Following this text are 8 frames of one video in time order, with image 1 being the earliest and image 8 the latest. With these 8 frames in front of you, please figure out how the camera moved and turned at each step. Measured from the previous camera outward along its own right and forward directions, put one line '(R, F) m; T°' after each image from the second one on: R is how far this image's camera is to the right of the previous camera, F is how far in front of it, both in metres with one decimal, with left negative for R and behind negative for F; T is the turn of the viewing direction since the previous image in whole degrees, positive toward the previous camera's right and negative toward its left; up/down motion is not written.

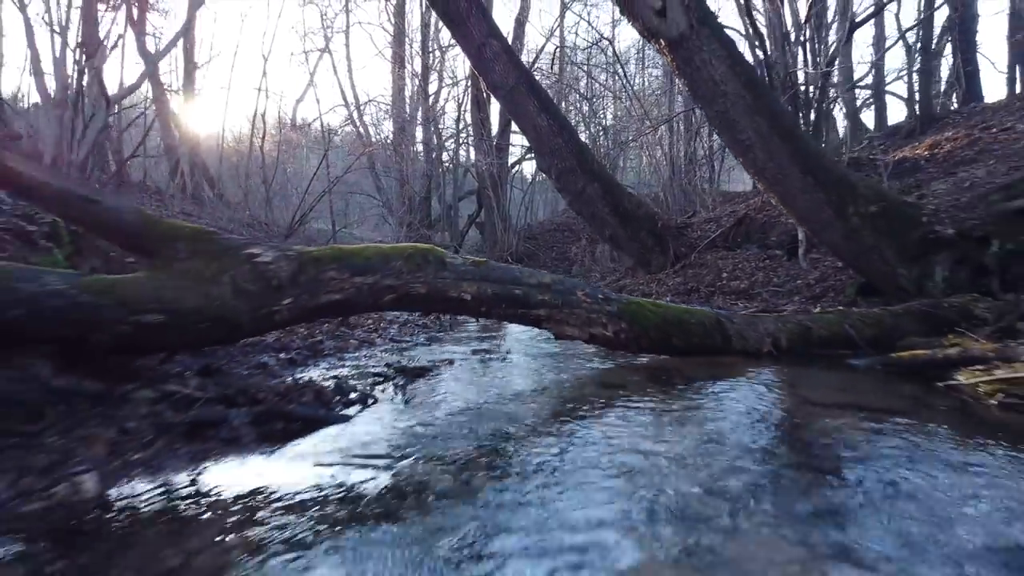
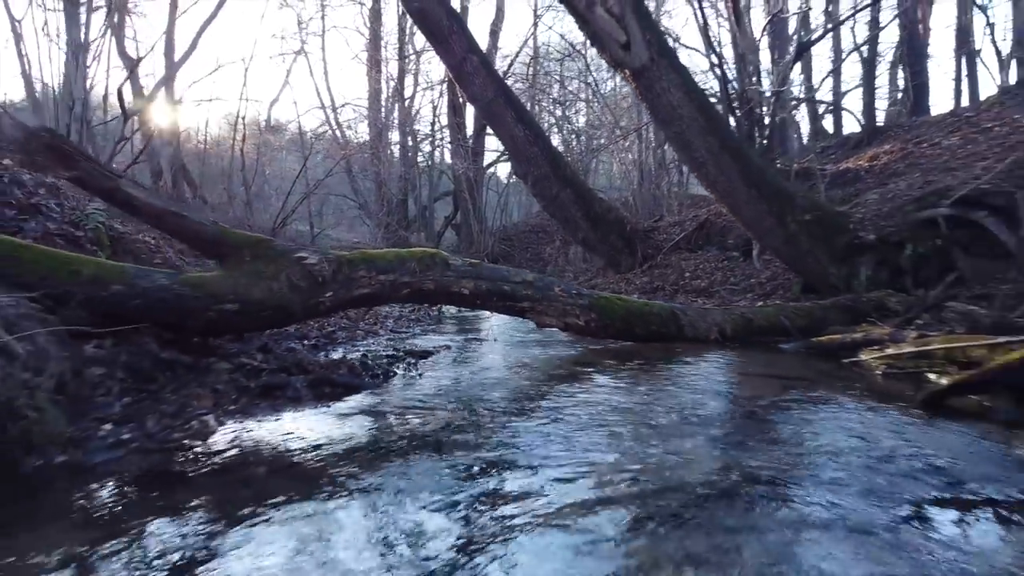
(-0.2, -1.3) m; +2°
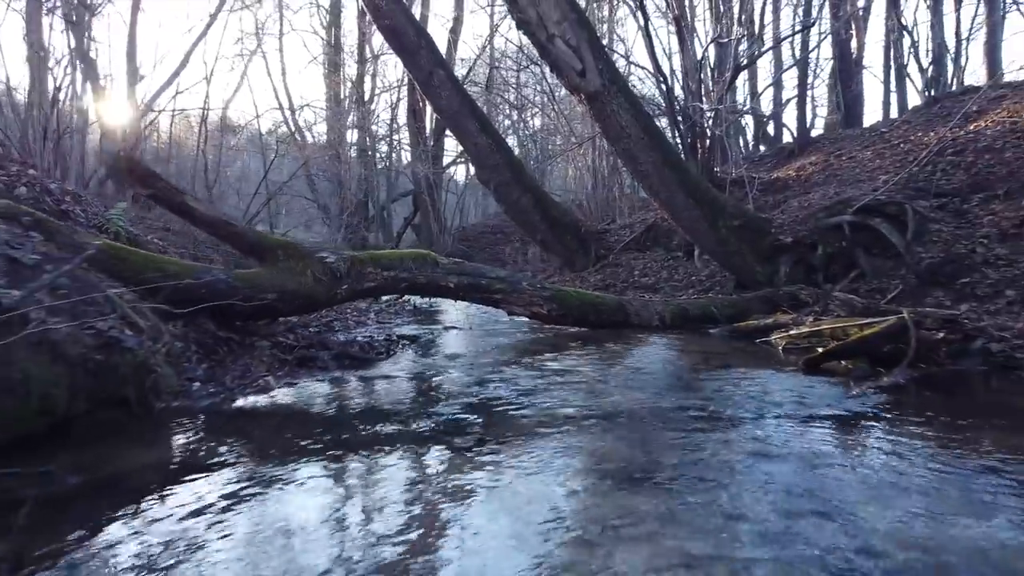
(-0.2, -1.6) m; +3°
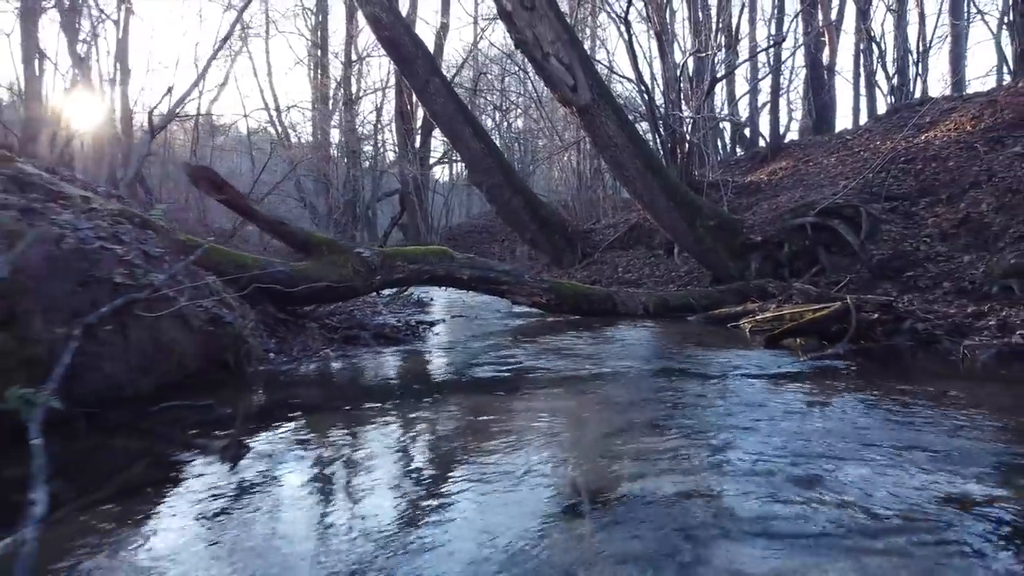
(-0.3, -1.3) m; +1°
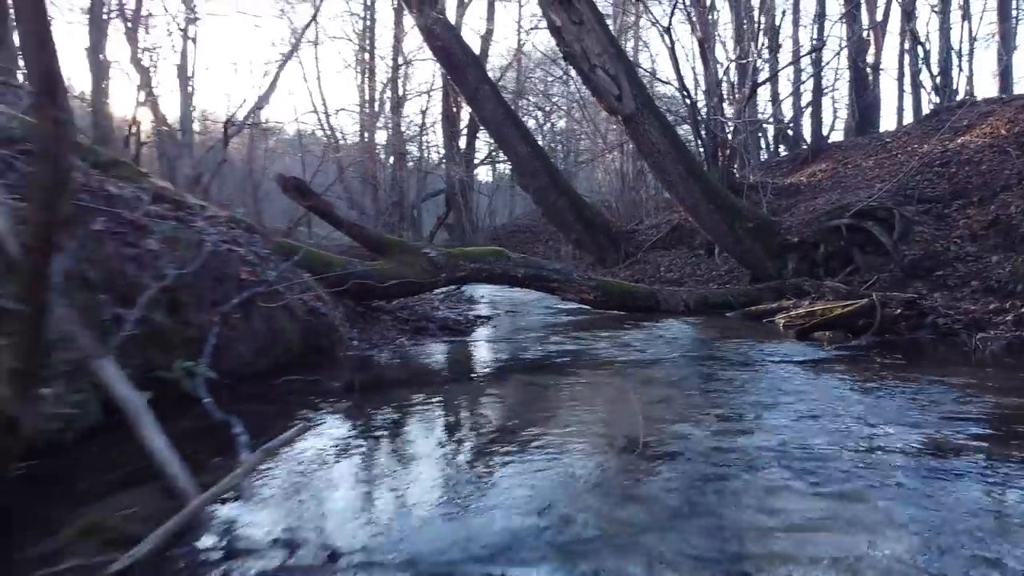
(-0.1, -0.9) m; -3°
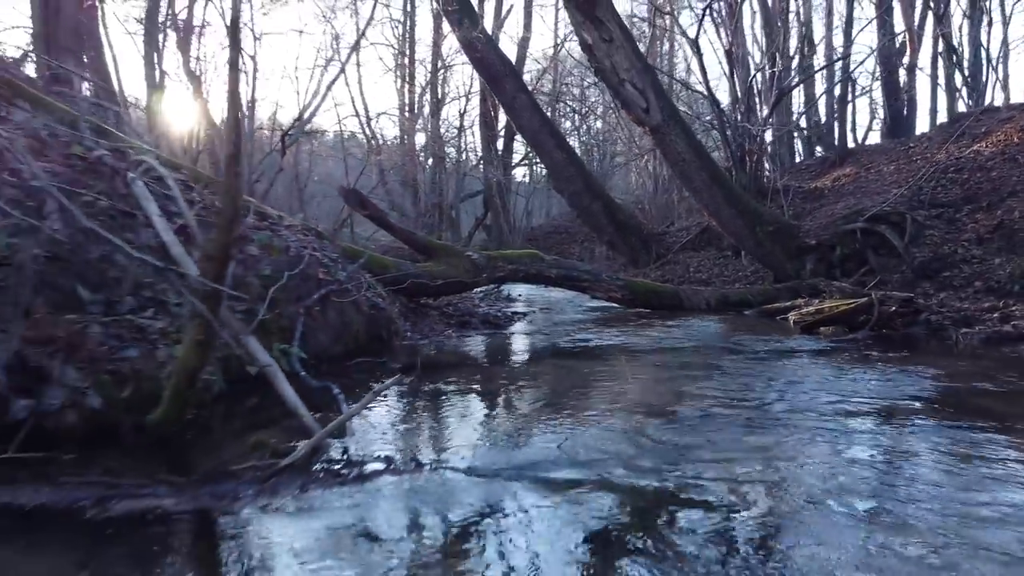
(0.0, -1.2) m; -3°
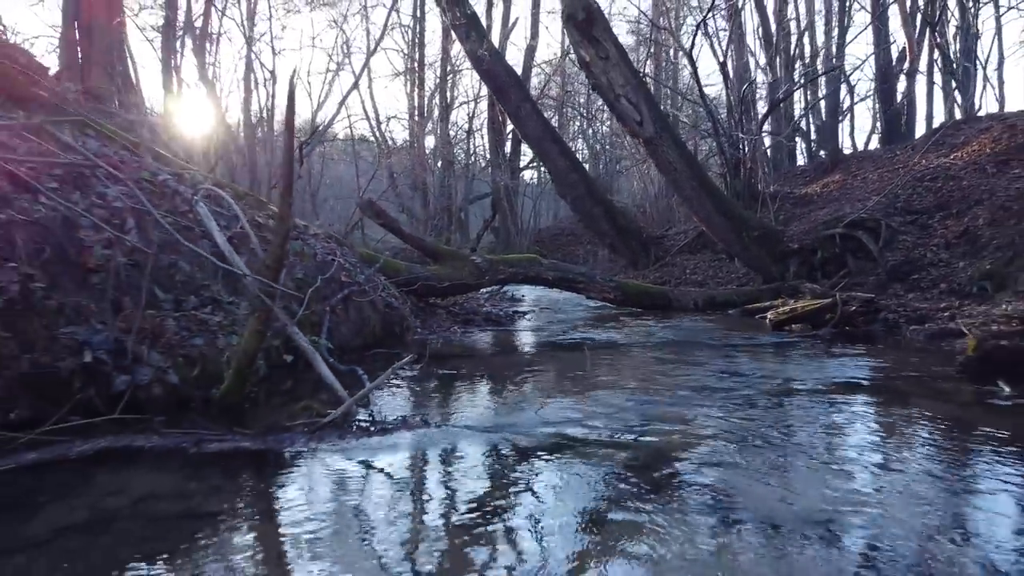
(+0.1, -1.1) m; -1°
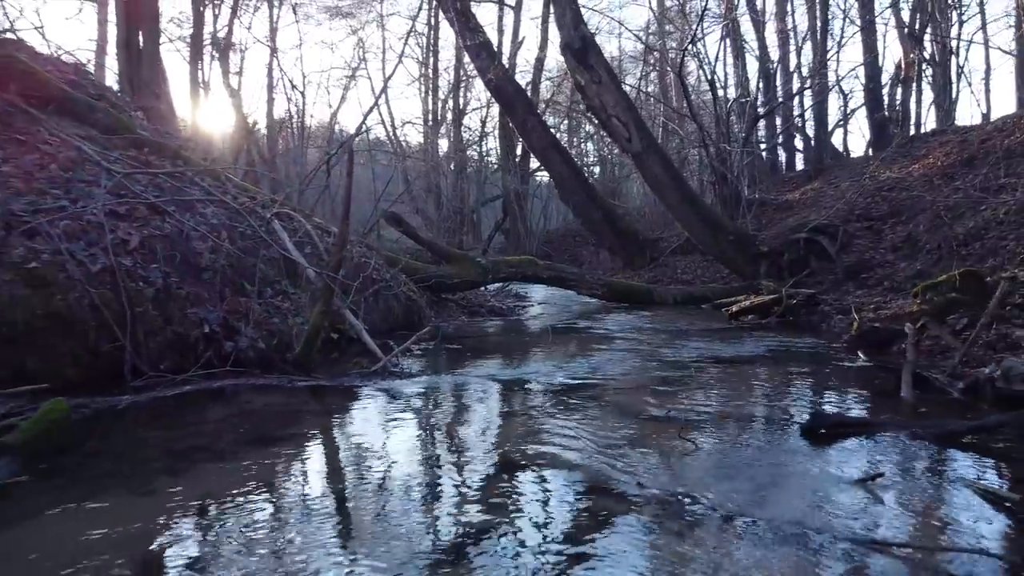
(+0.2, -2.2) m; -1°
